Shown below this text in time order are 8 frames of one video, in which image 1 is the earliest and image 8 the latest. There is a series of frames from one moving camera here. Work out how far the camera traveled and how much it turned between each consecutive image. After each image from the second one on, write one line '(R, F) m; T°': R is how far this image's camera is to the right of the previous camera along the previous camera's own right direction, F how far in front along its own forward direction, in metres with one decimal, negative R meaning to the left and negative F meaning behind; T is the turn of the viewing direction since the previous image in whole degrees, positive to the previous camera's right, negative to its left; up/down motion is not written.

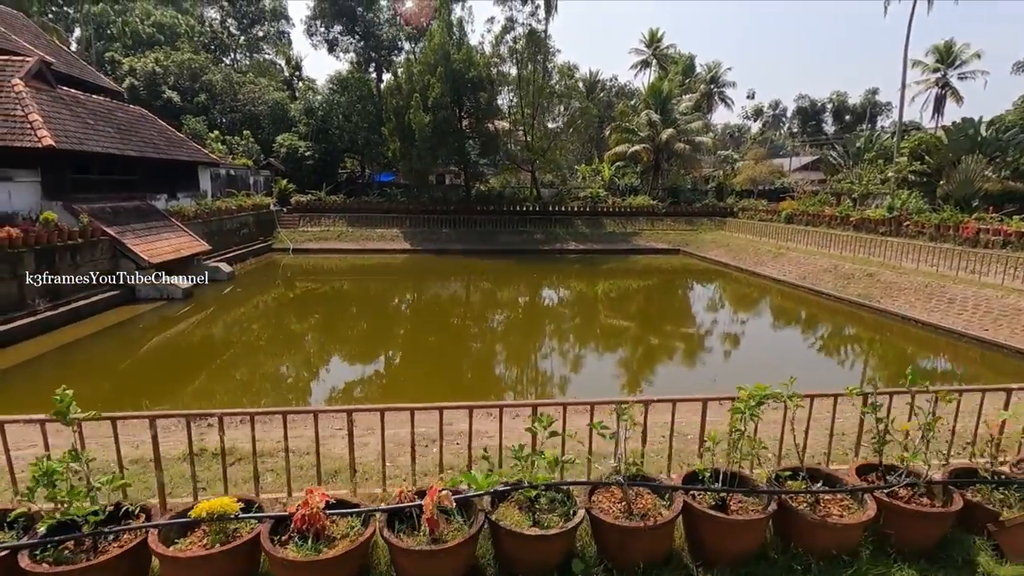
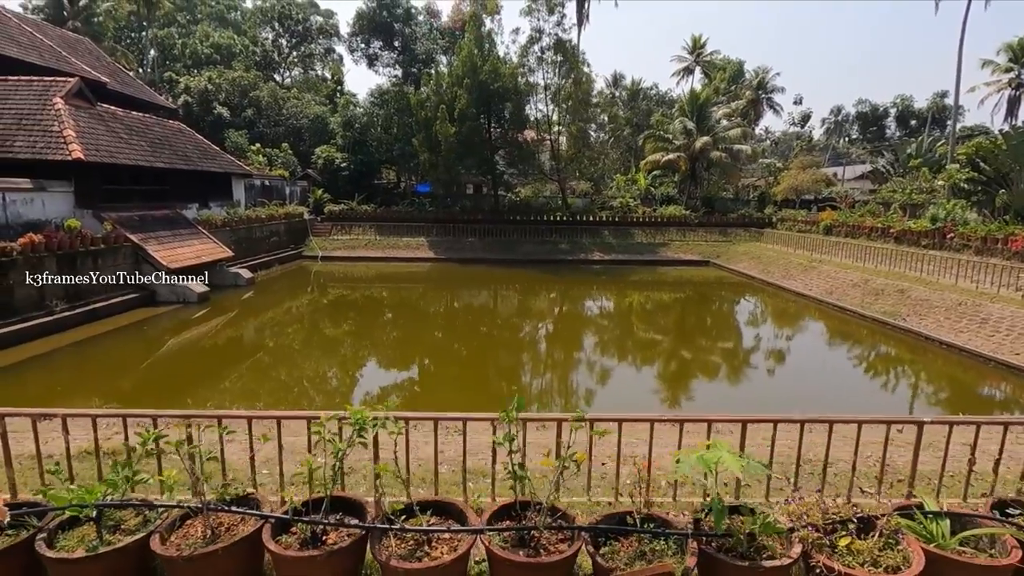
(+1.2, +0.2) m; -6°
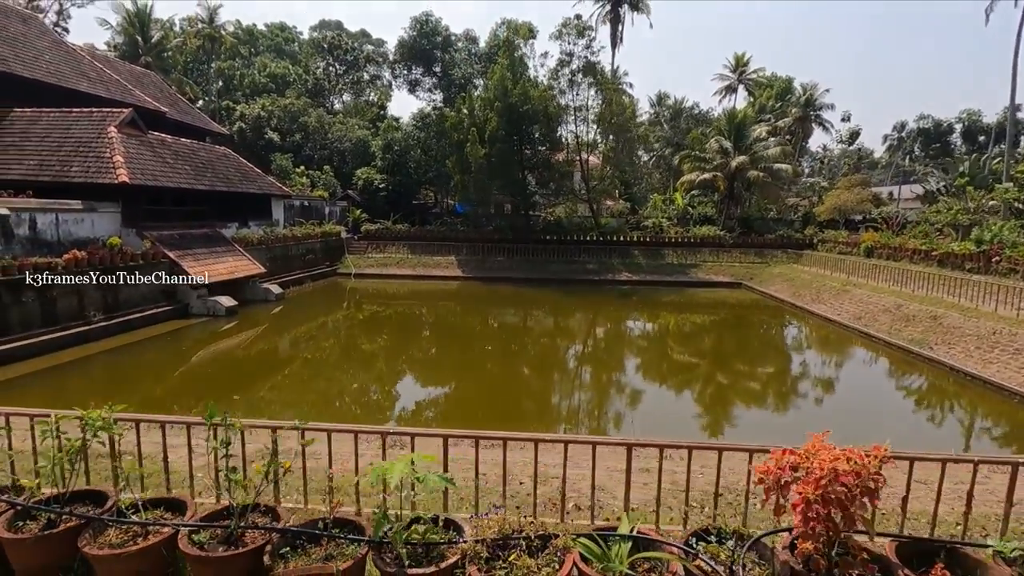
(+0.9, -0.1) m; -5°
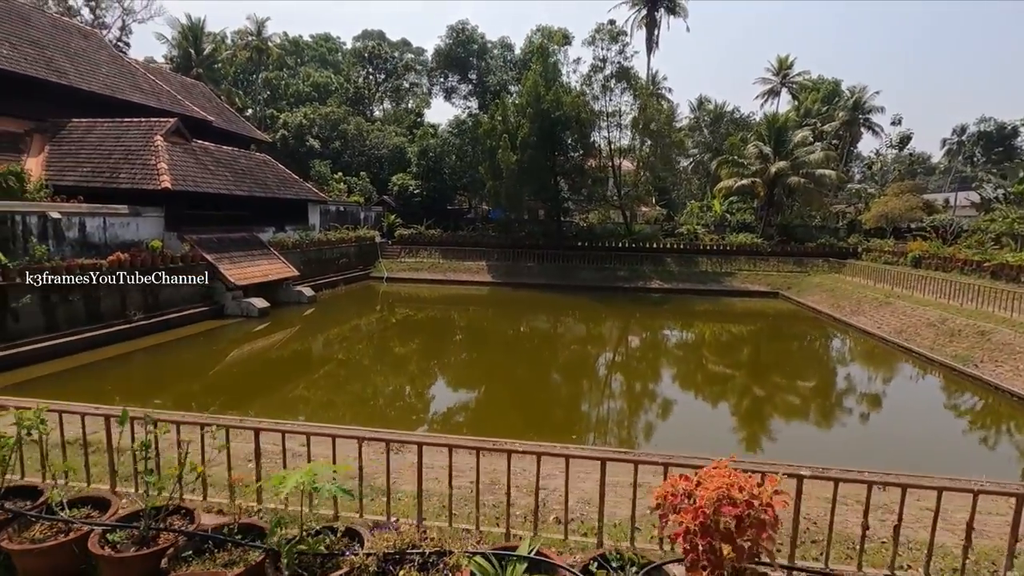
(+0.4, 0.0) m; -4°
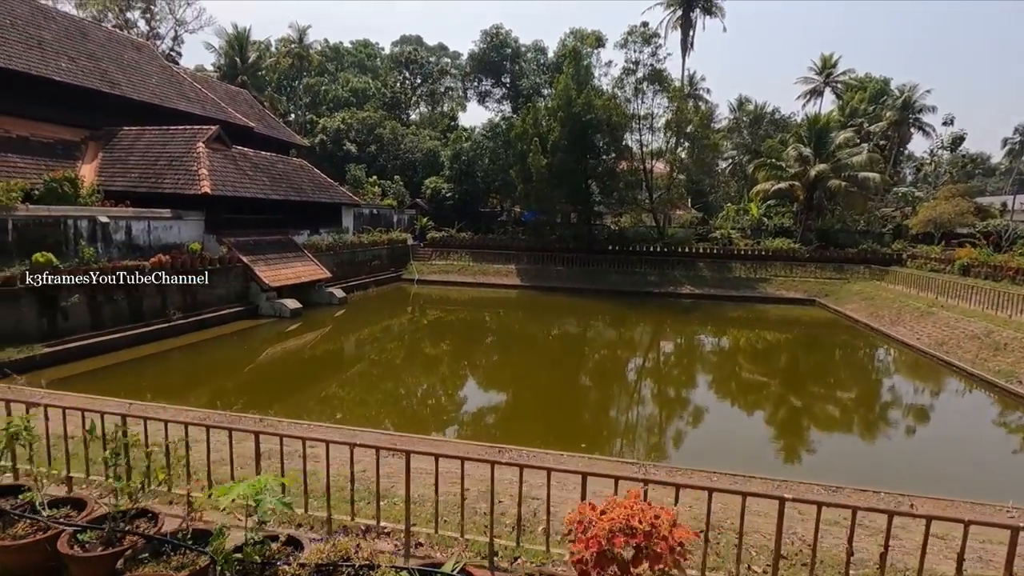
(+0.3, 0.0) m; -4°
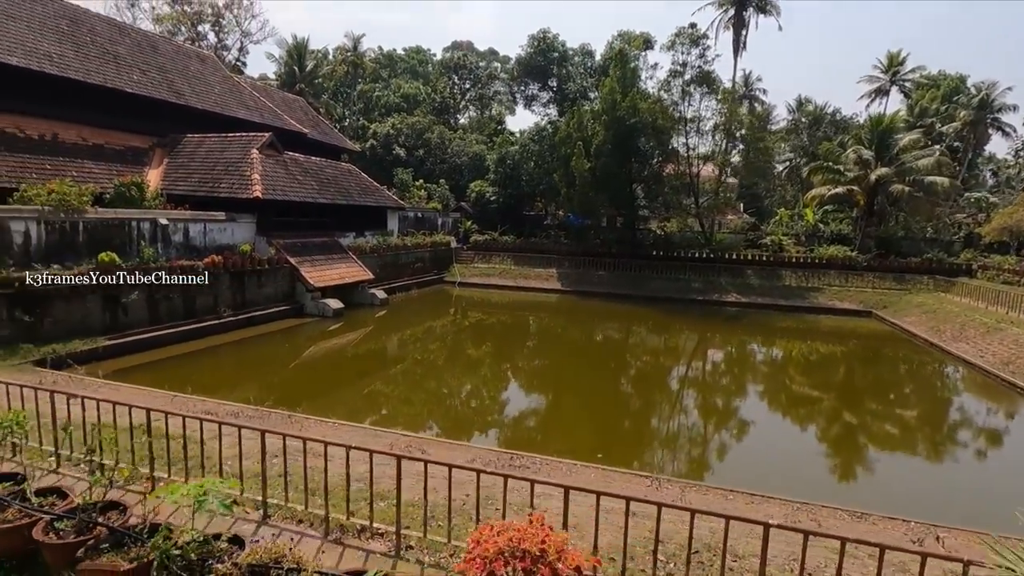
(+0.4, 0.0) m; -5°
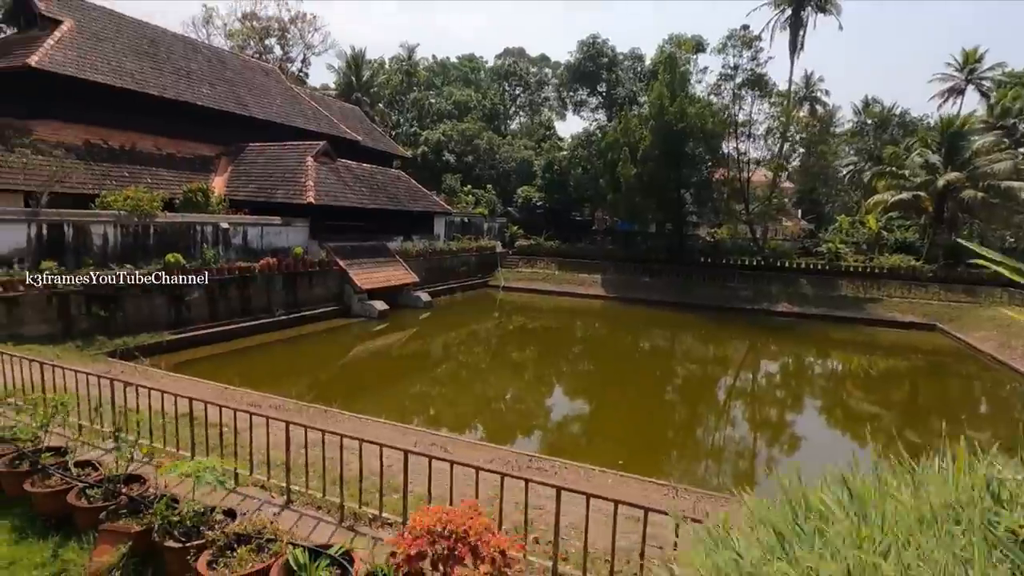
(+0.3, -0.1) m; -5°
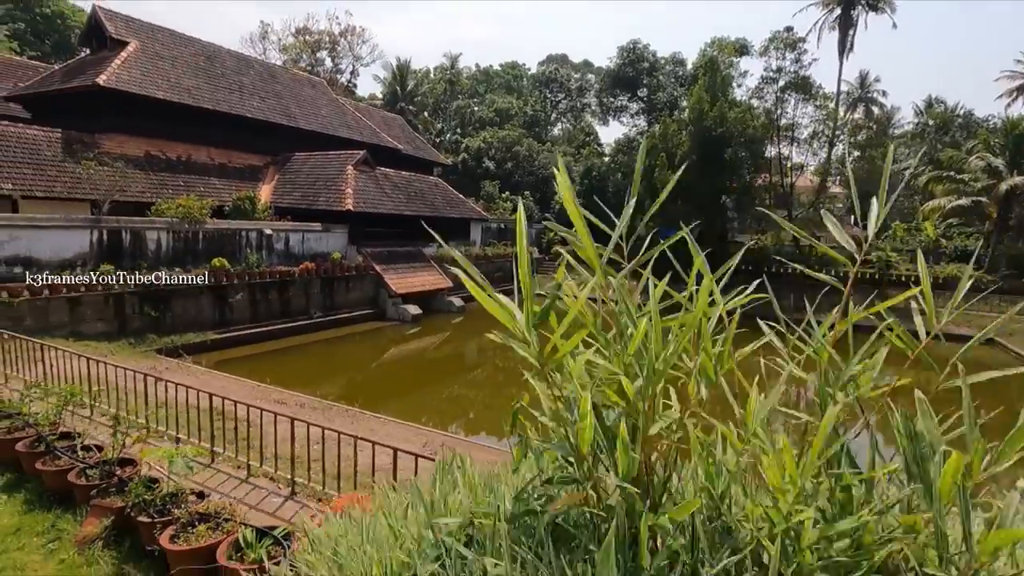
(+0.4, -0.1) m; -5°
